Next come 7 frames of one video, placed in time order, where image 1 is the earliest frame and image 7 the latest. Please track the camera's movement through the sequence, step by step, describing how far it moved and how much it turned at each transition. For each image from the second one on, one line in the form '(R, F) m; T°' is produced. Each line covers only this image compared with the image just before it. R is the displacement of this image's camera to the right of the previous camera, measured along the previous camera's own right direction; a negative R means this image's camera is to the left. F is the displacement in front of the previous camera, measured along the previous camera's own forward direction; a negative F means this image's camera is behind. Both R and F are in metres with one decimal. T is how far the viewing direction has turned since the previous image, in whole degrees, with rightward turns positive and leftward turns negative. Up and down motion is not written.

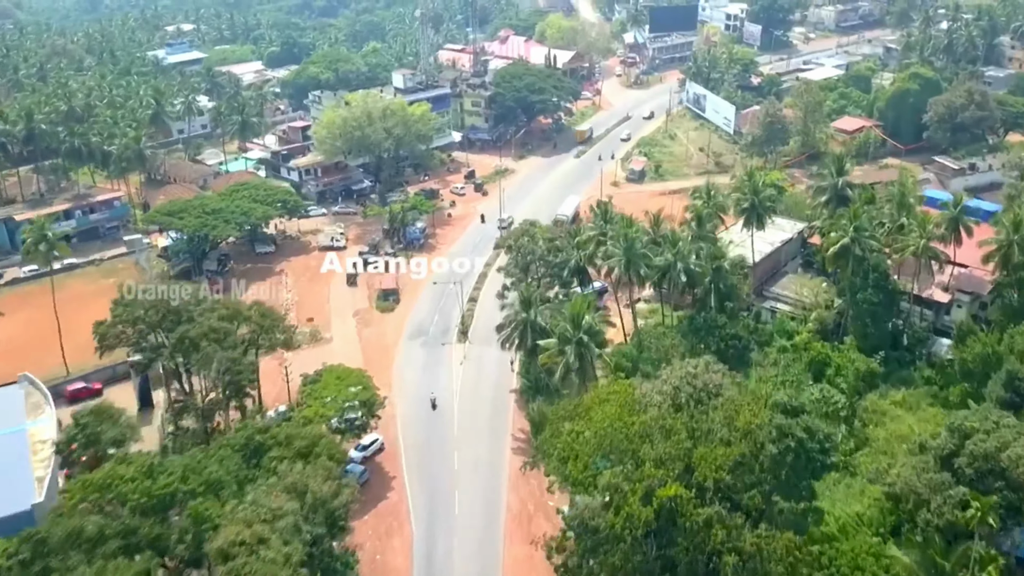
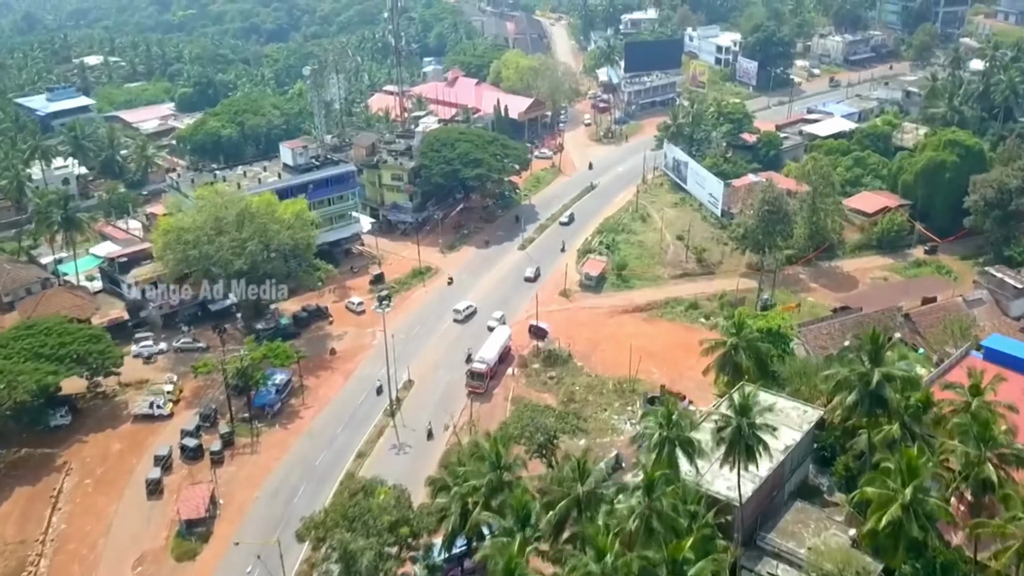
(+5.9, +20.7) m; 0°
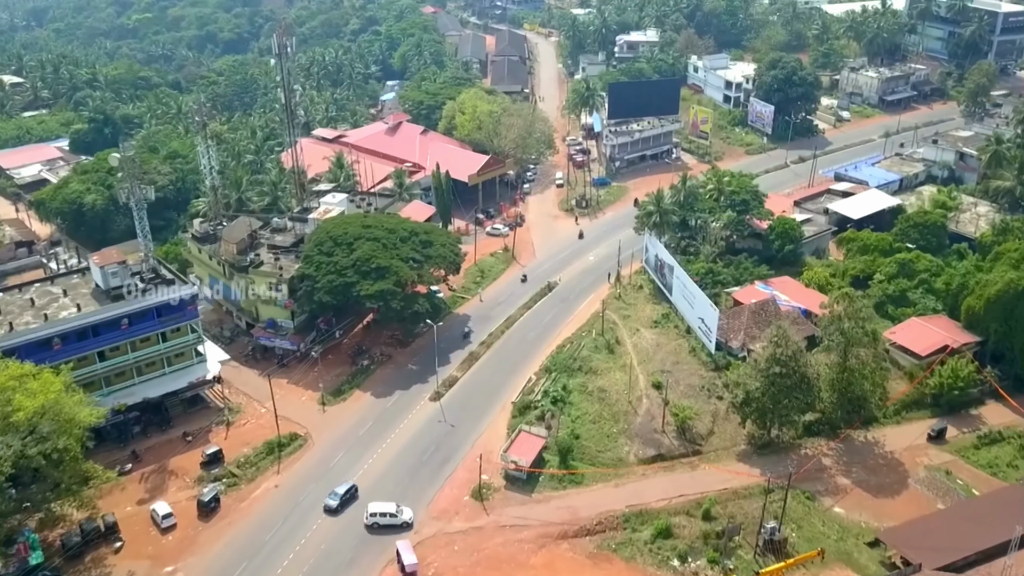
(+6.1, +21.1) m; -1°
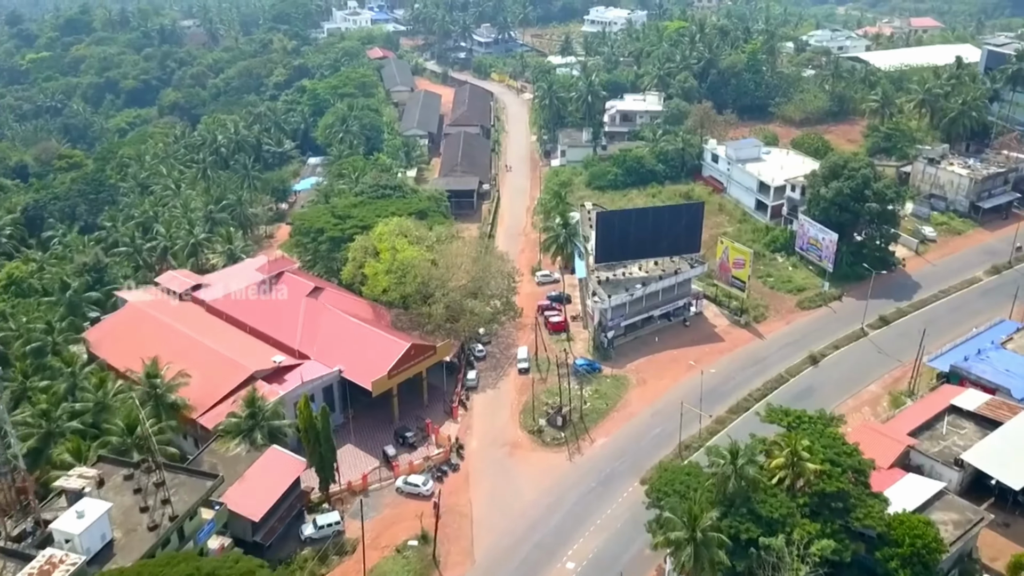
(+3.2, +30.5) m; +1°
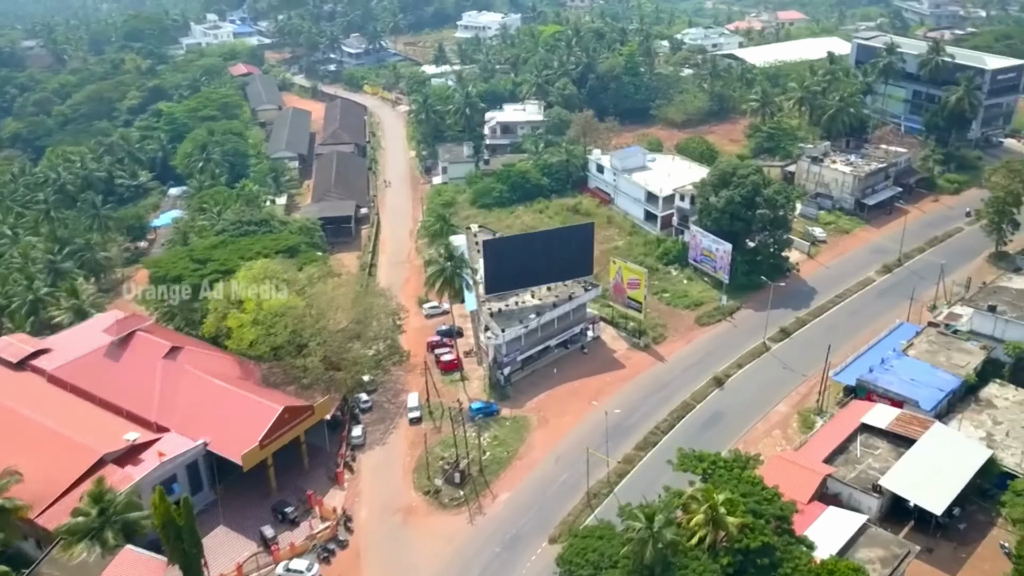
(+0.8, +4.5) m; +7°
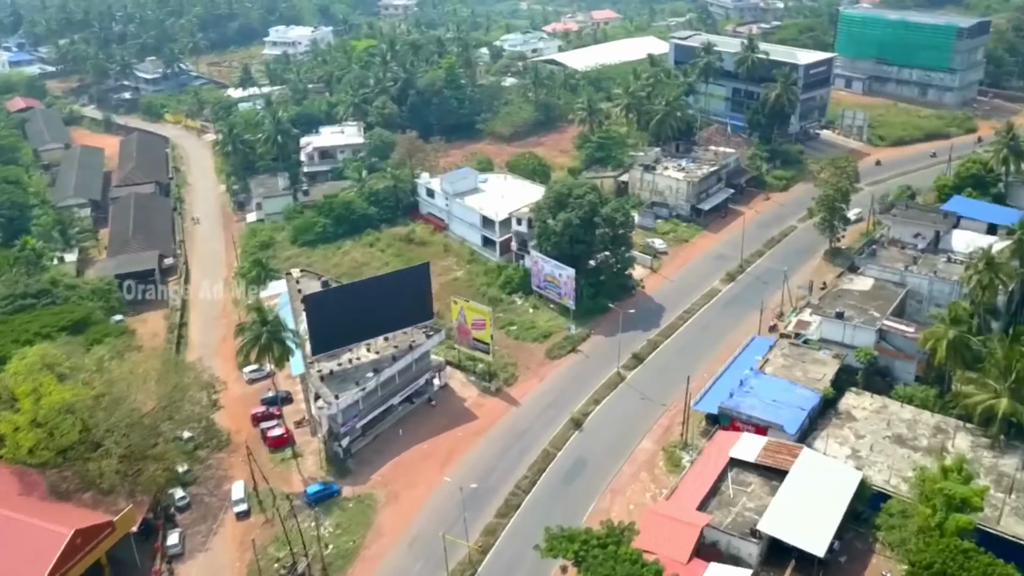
(+0.9, +5.3) m; +10°
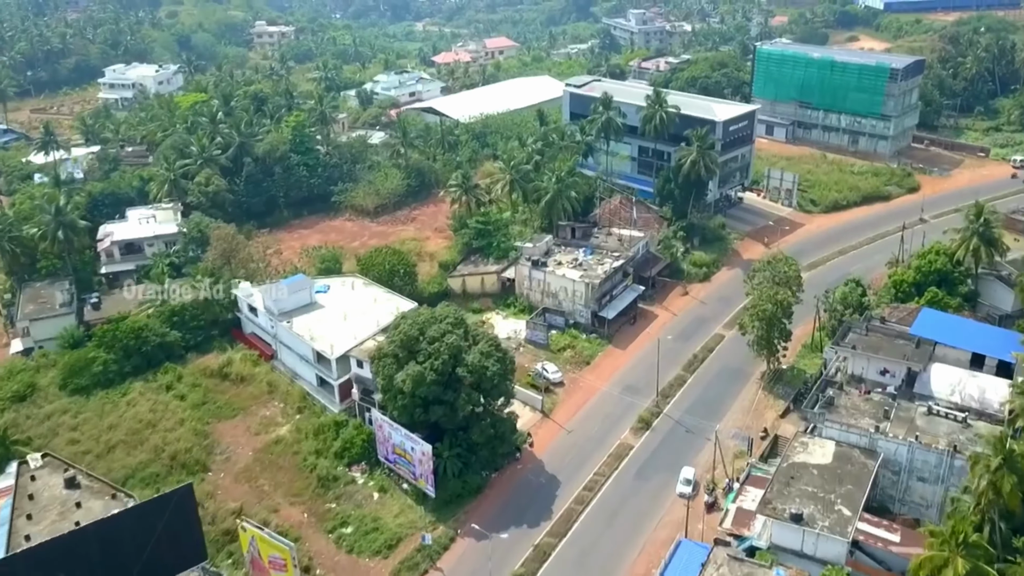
(+4.6, +17.0) m; +5°
